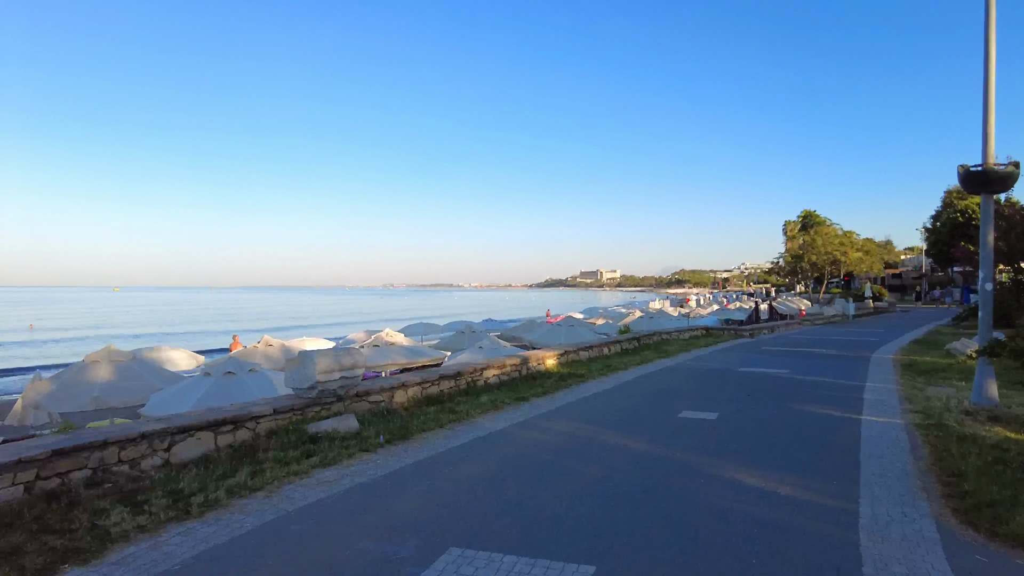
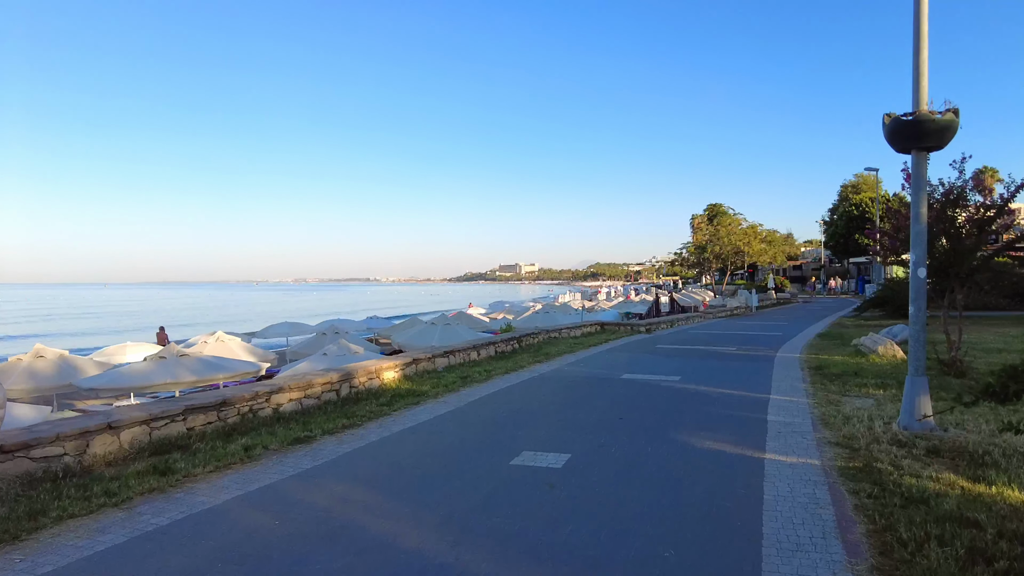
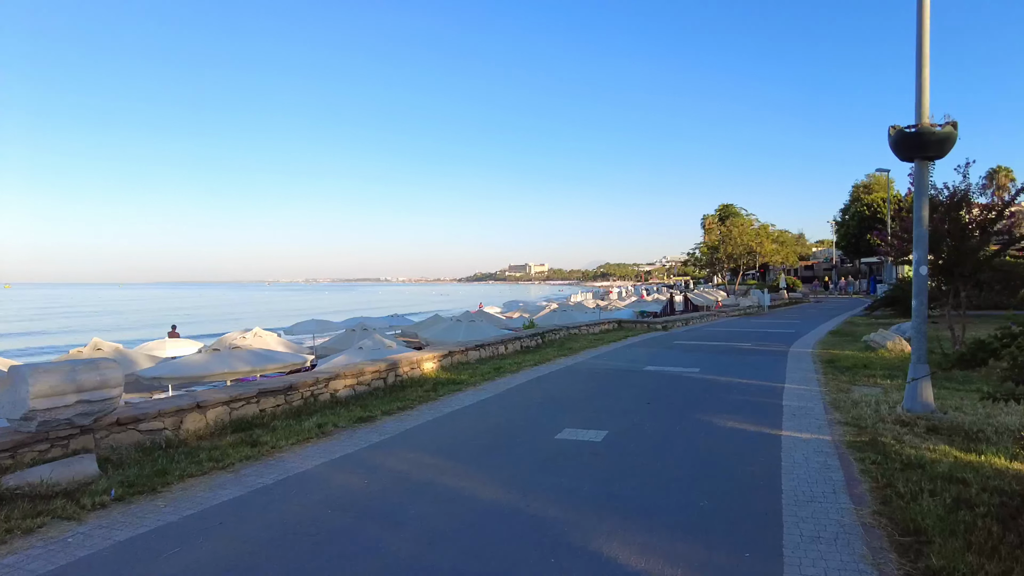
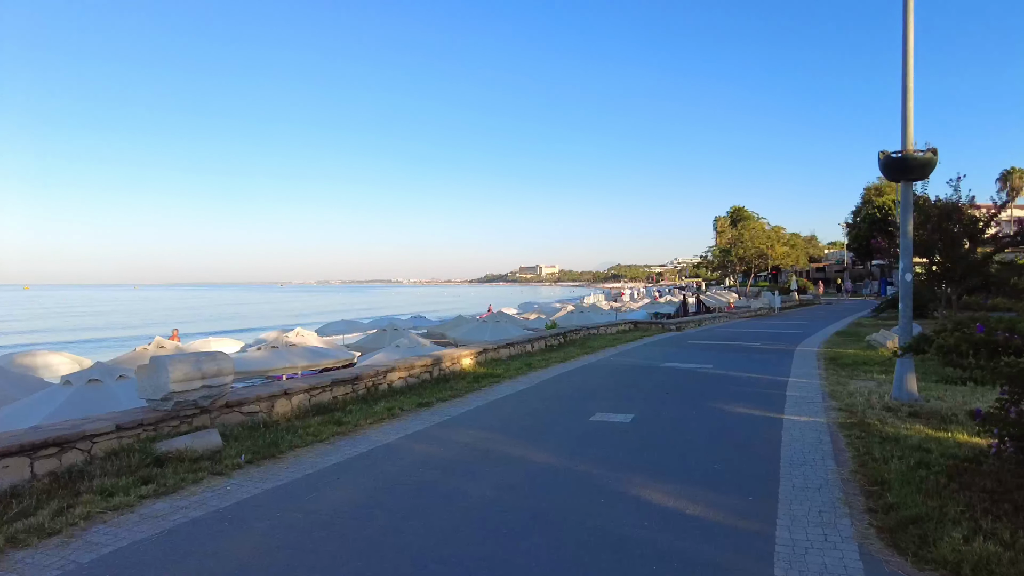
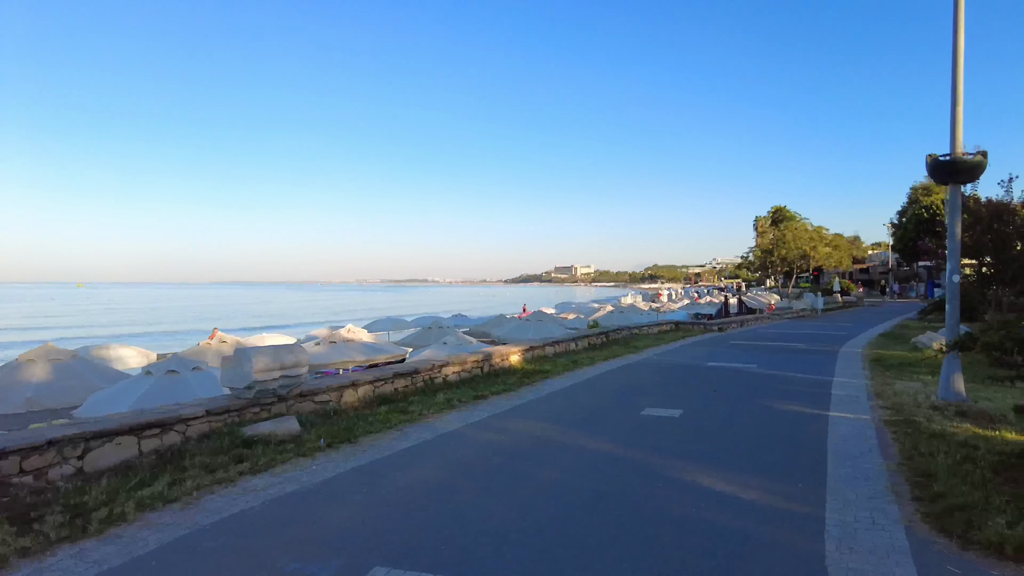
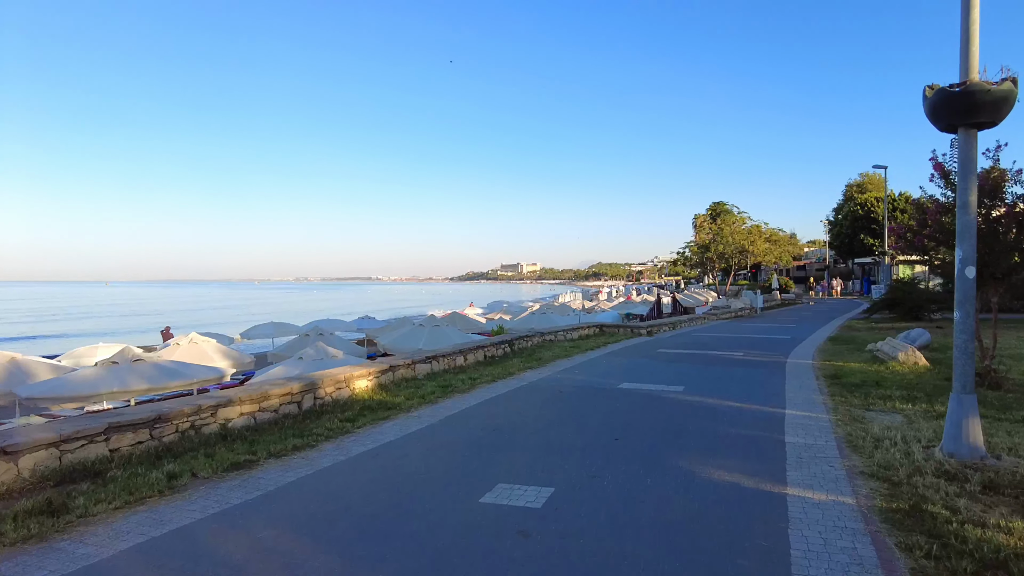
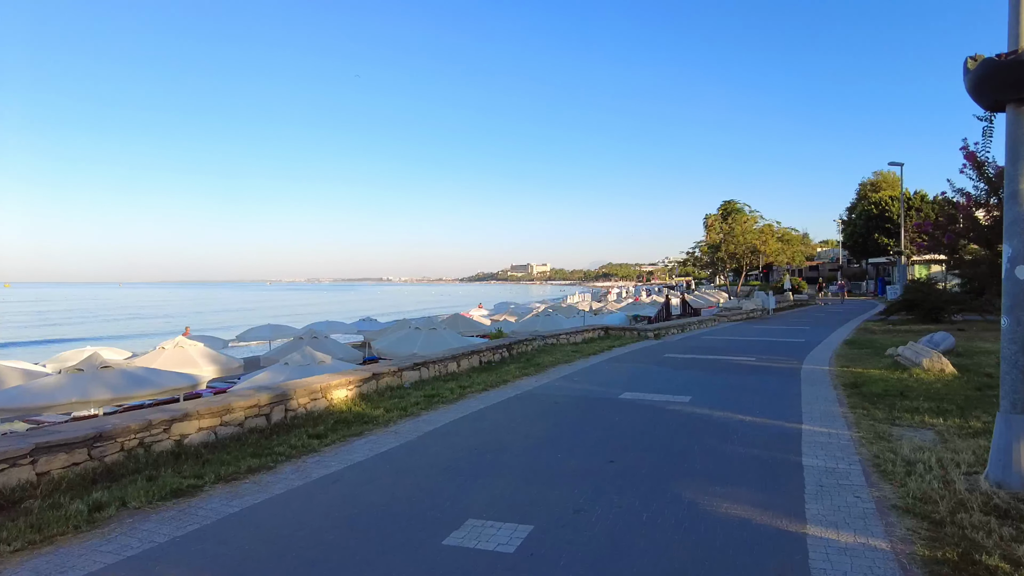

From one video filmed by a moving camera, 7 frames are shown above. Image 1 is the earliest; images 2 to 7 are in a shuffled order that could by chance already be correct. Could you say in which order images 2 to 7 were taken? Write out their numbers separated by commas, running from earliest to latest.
5, 4, 3, 2, 6, 7
